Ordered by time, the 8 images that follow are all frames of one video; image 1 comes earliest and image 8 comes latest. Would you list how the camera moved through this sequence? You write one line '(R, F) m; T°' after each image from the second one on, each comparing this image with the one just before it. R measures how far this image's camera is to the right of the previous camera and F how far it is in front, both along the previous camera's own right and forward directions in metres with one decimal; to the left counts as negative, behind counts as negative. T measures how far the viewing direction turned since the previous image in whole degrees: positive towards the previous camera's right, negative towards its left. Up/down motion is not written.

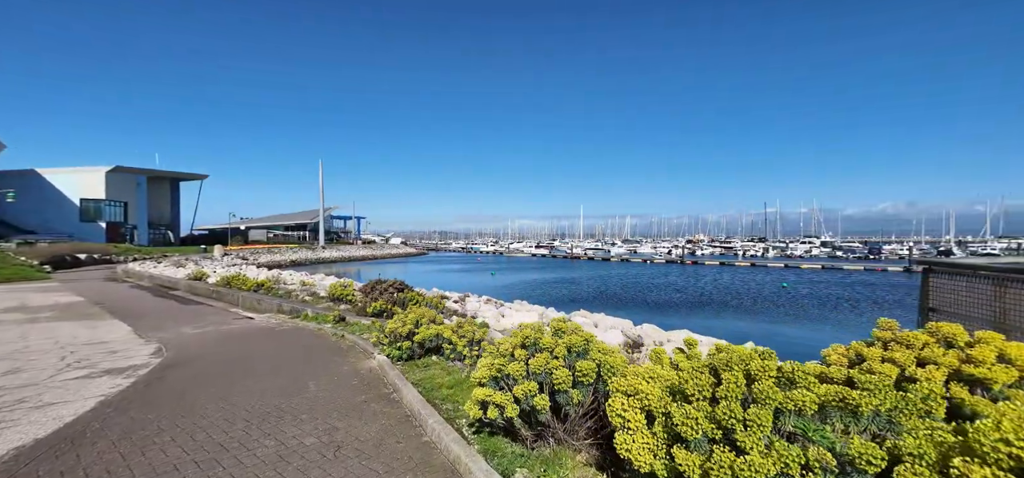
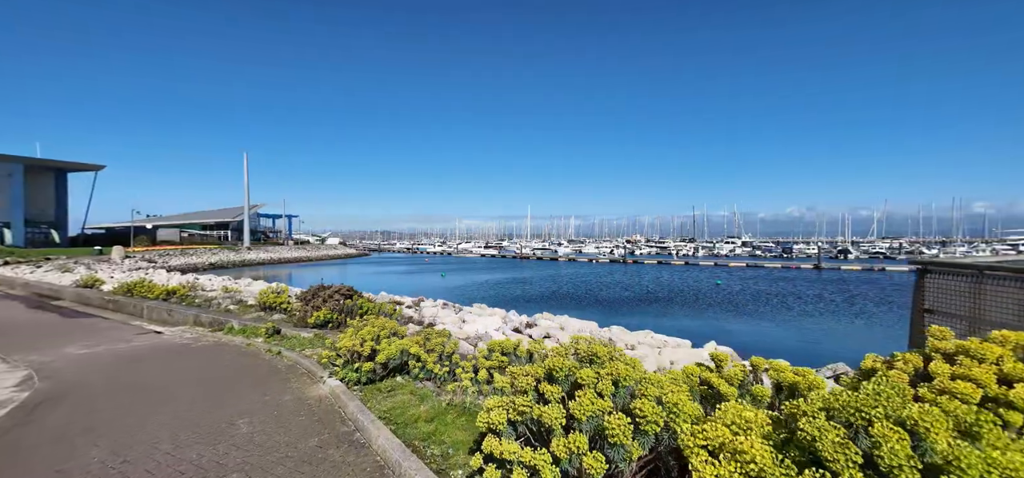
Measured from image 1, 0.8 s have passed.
(-0.6, +1.1) m; +8°
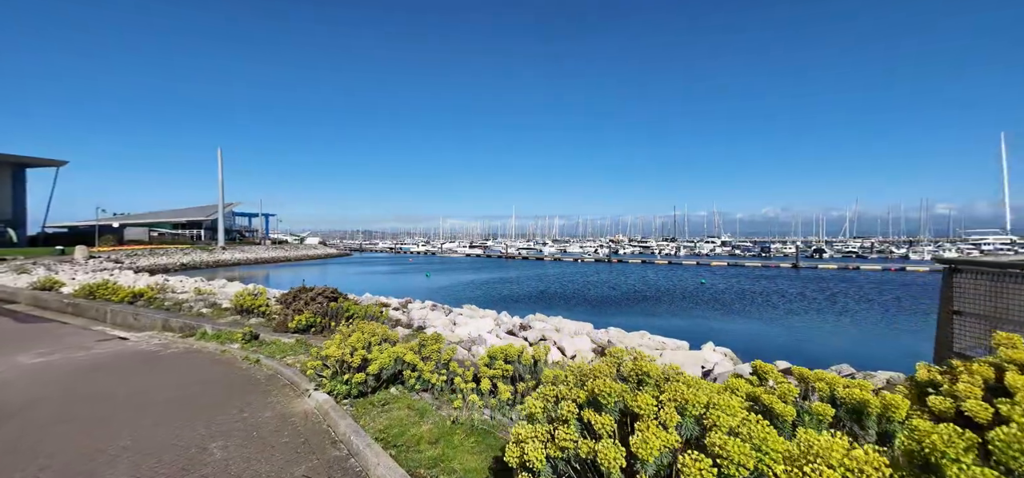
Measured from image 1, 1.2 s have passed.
(-0.3, +0.5) m; +2°
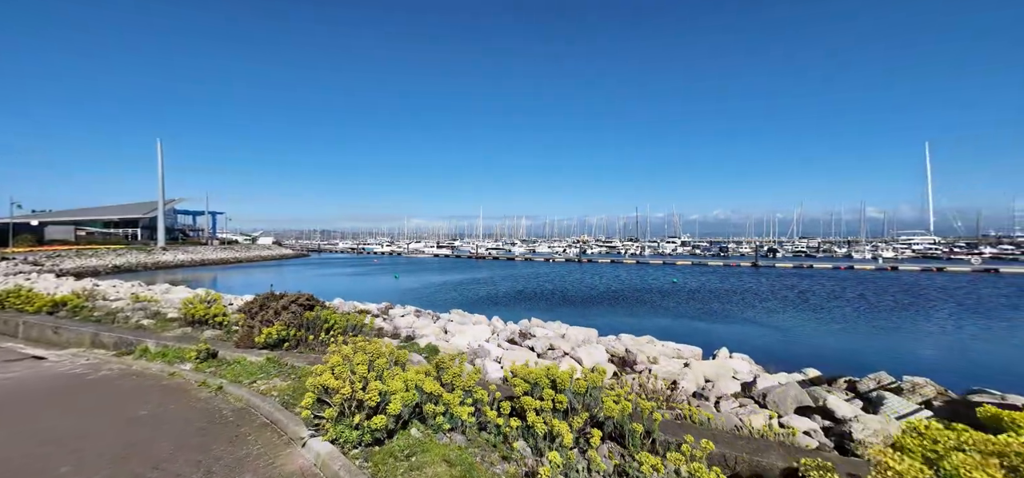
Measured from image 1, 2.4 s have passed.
(-0.9, +1.2) m; +5°
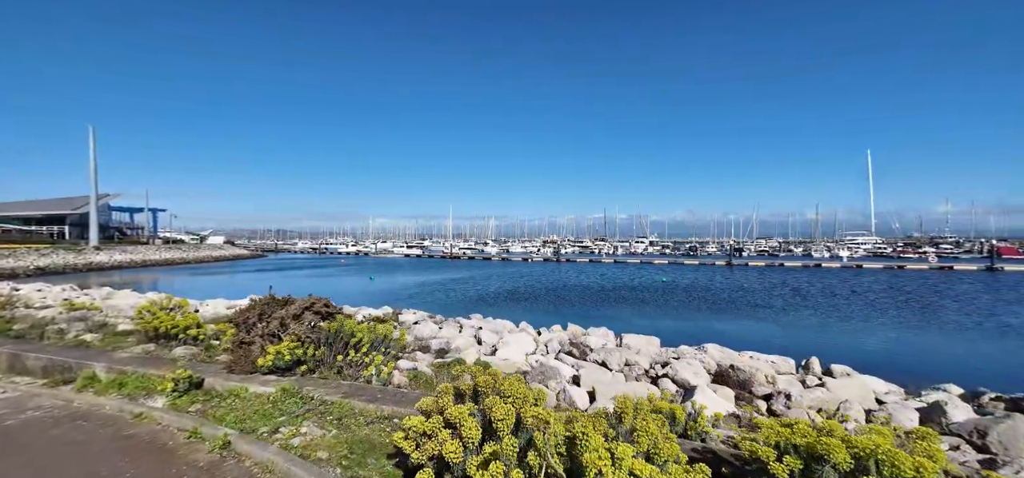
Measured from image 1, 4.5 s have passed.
(-1.8, +2.0) m; +5°
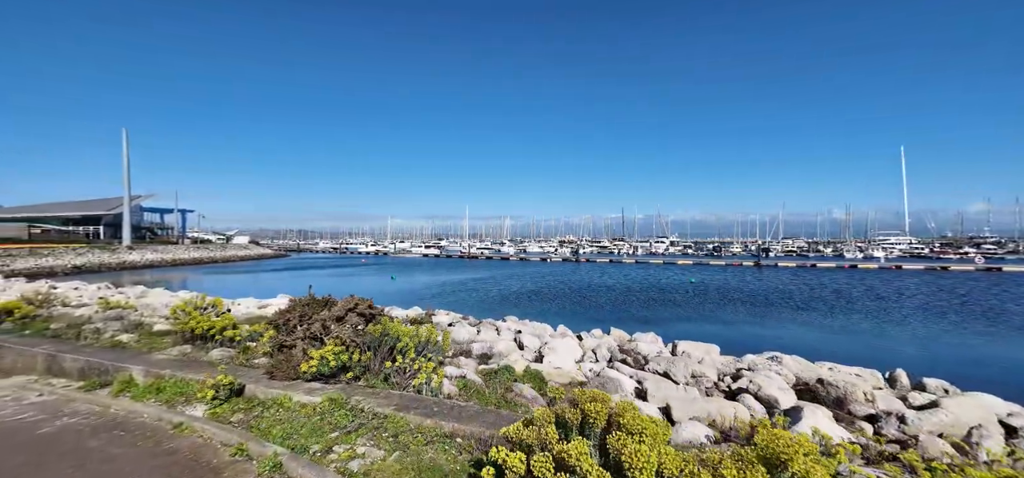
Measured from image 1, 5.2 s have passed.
(-0.5, +0.5) m; -2°
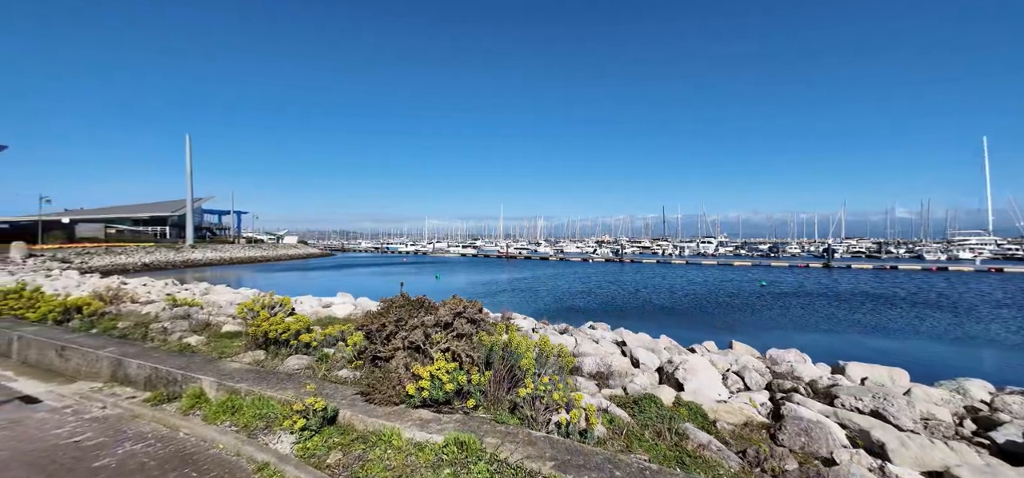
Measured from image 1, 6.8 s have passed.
(-1.2, +1.4) m; -5°
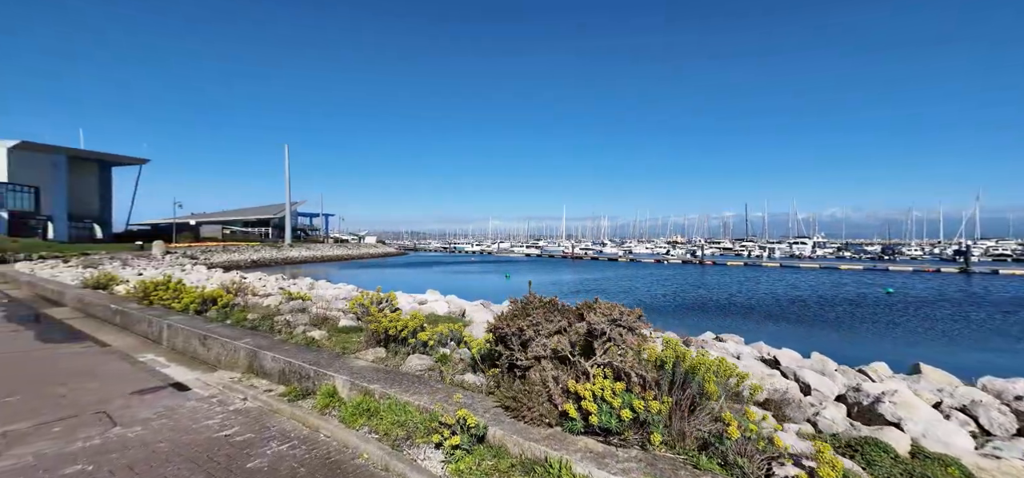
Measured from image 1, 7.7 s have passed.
(-0.8, +0.5) m; -9°
